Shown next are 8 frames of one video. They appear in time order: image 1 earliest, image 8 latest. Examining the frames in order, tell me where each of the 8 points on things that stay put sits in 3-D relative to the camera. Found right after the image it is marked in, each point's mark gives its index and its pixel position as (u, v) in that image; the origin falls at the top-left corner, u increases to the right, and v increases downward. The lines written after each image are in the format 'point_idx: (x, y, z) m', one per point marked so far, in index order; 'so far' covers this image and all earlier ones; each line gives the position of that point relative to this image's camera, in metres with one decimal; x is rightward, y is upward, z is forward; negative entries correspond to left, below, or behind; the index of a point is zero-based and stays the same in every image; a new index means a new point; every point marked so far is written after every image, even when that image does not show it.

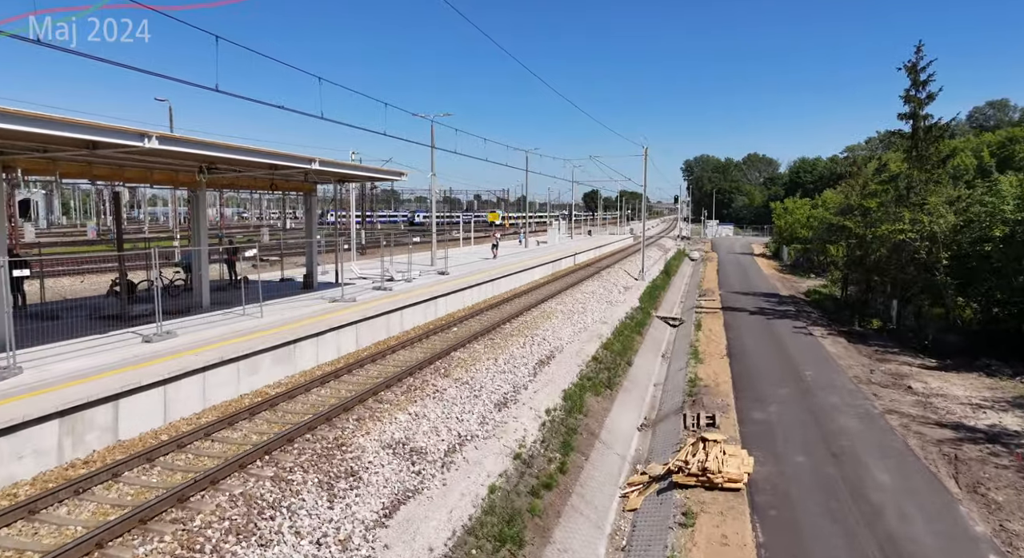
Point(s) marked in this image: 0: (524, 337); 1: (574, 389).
0: (+0.4, -1.8, +18.7) m
1: (+1.6, -2.9, +15.9) m
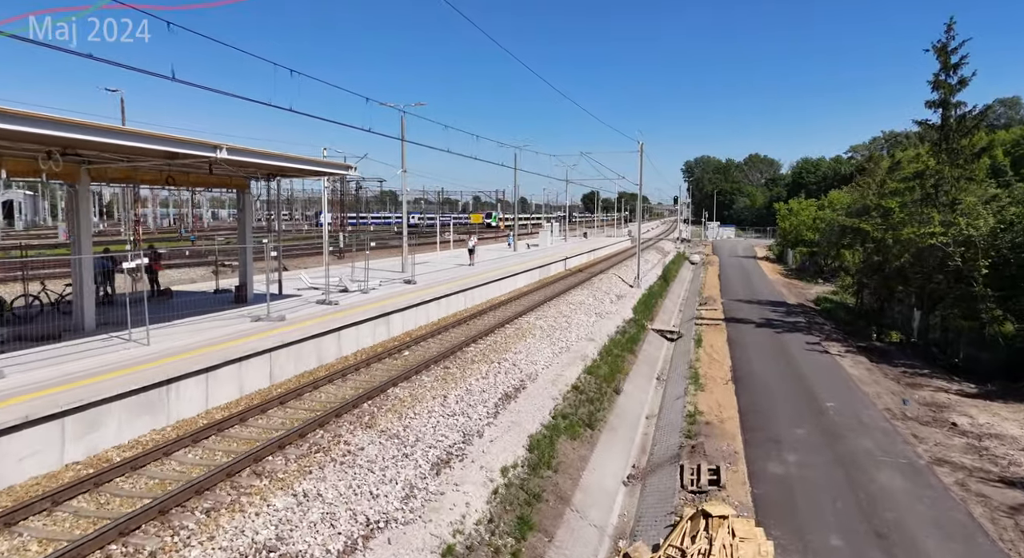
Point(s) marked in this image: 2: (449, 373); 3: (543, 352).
0: (-0.6, -2.2, +15.6) m
1: (+0.6, -3.3, +12.7) m
2: (-1.5, -2.2, +14.2) m
3: (+0.9, -2.2, +18.2) m
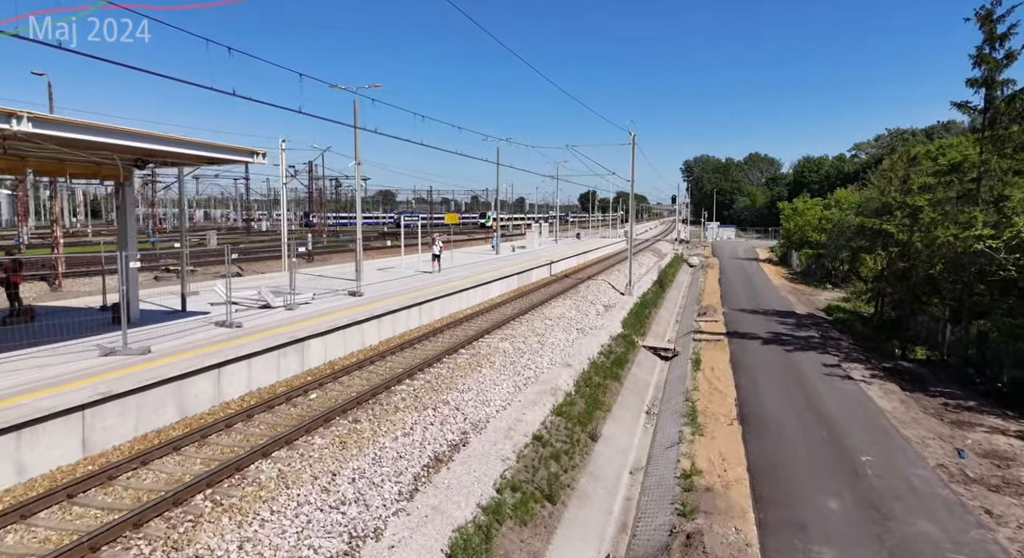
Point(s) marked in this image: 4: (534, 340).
0: (-1.8, -2.6, +11.8) m
1: (-0.5, -3.7, +9.0) m
2: (-2.7, -2.6, +10.5) m
3: (-0.3, -2.6, +14.5) m
4: (+0.7, -2.0, +19.3) m
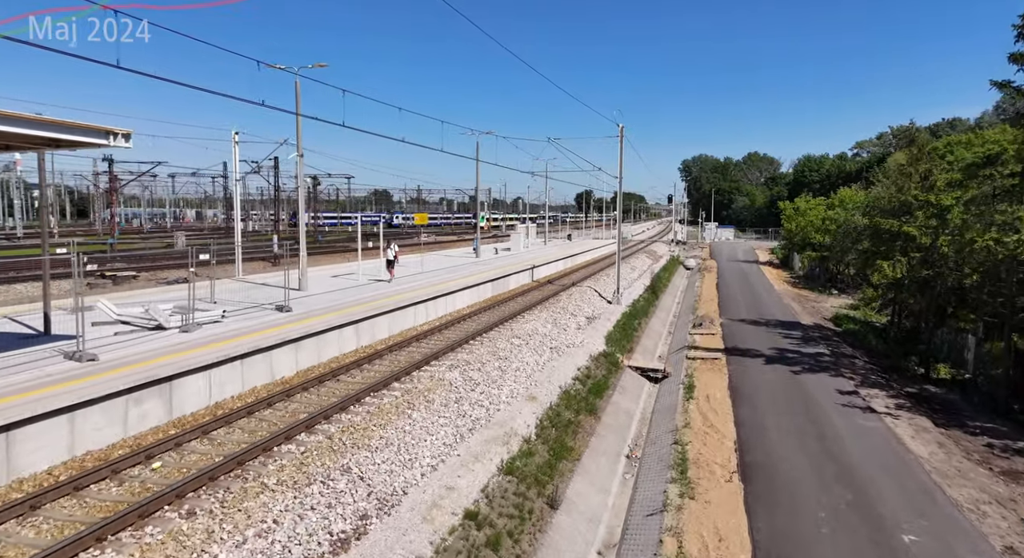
0: (-3.0, -2.9, +8.6) m
1: (-1.7, -4.0, +5.7) m
2: (-3.9, -2.9, +7.2) m
3: (-1.5, -3.0, +11.2) m
4: (-0.5, -2.3, +16.1) m
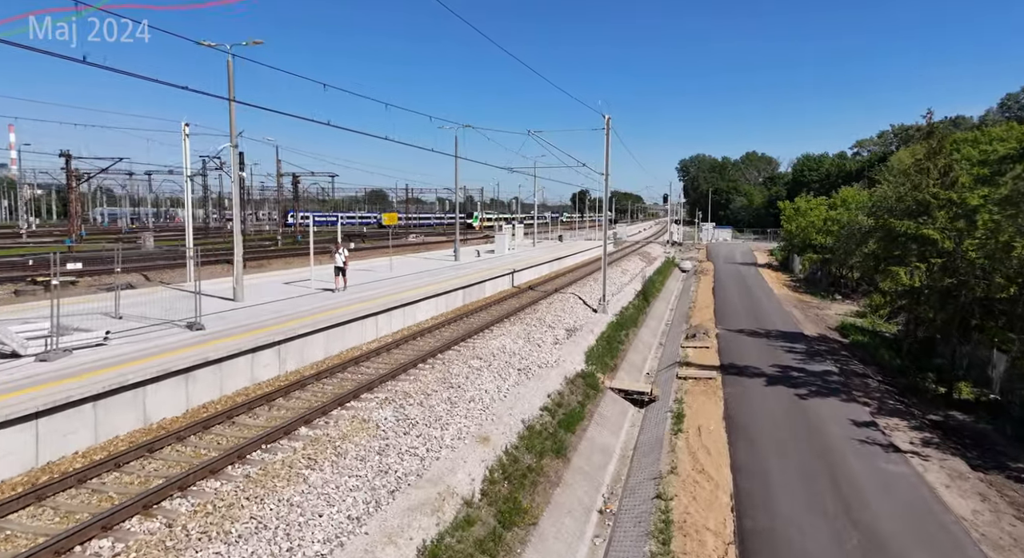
0: (-4.0, -3.2, +5.8) m
1: (-2.8, -4.3, +3.0) m
2: (-4.9, -3.2, +4.5) m
3: (-2.5, -3.3, +8.5) m
4: (-1.6, -2.6, +13.4) m
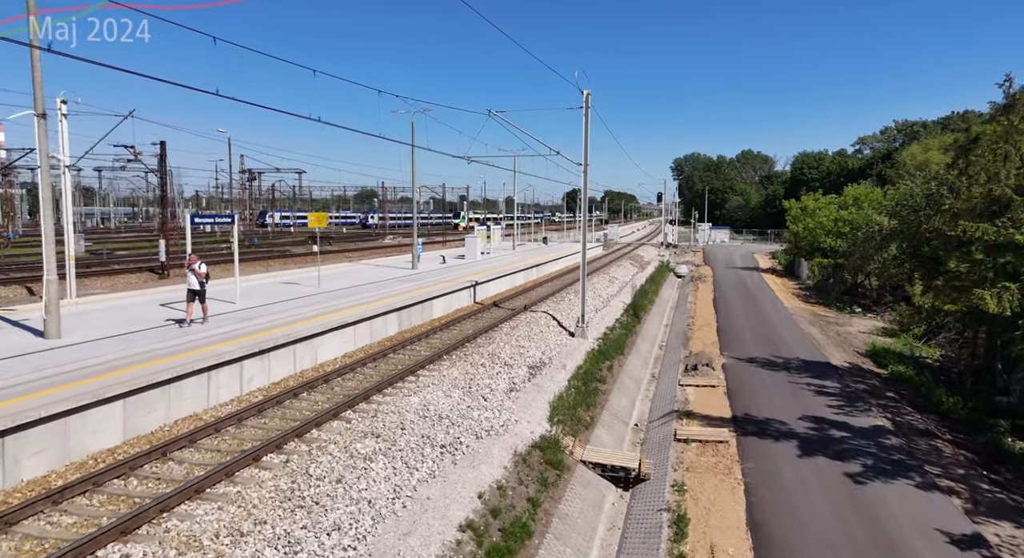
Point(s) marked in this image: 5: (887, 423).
0: (-5.5, -3.8, +0.2) m
1: (-4.2, -5.0, -2.7) m
2: (-6.4, -3.9, -1.2) m
3: (-4.0, -3.9, +2.8) m
4: (-3.1, -3.3, +7.7) m
5: (+10.2, -3.8, +16.3) m
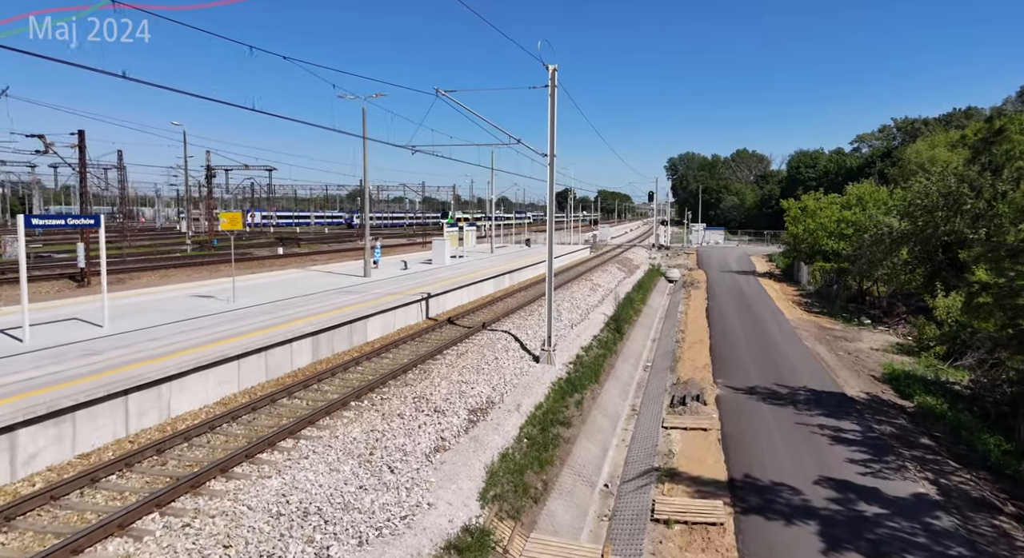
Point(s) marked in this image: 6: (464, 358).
0: (-6.8, -4.3, -3.8) m
1: (-5.5, -5.4, -6.6) m
2: (-7.7, -4.3, -5.1) m
3: (-5.3, -4.4, -1.1) m
4: (-4.5, -3.7, +3.8) m
5: (+8.7, -4.2, +12.5) m
6: (-1.3, -2.2, +17.2) m
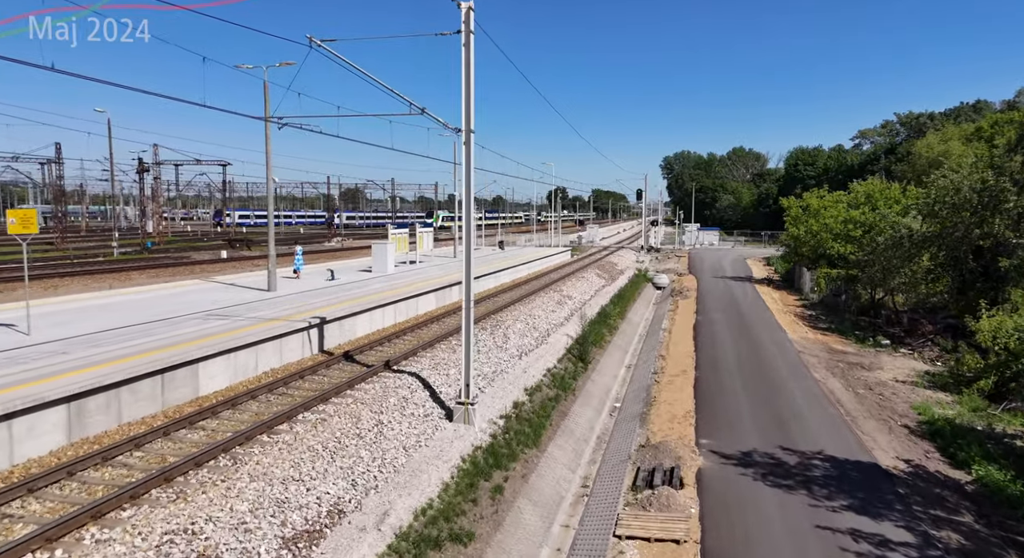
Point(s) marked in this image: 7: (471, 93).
0: (-8.9, -4.9, -9.2) m
1: (-7.6, -6.1, -12.0) m
2: (-9.8, -5.0, -10.6) m
3: (-7.5, -5.0, -6.5) m
4: (-6.6, -4.3, -1.6) m
5: (+6.5, -4.8, +7.1) m
6: (-3.5, -2.8, +11.8) m
7: (-1.0, +4.1, +12.9) m
